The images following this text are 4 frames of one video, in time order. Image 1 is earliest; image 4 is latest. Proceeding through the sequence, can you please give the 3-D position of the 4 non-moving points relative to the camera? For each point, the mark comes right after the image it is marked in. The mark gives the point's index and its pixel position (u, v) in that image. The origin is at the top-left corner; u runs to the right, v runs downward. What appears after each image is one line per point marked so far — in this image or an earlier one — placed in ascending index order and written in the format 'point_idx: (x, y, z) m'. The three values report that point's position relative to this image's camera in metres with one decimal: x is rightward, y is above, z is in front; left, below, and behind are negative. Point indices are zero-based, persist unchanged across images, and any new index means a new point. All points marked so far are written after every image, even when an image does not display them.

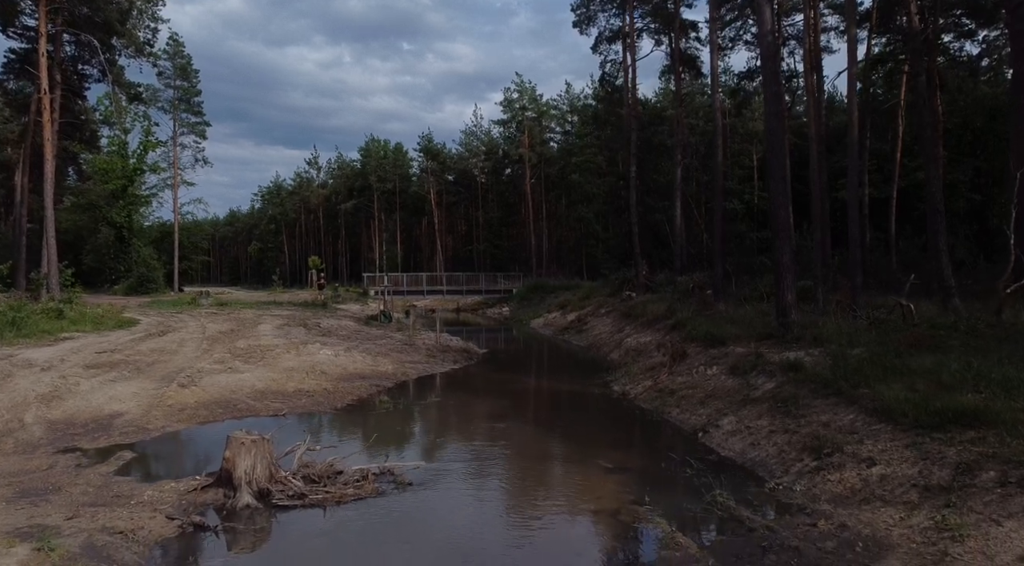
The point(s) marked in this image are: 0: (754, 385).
0: (+4.2, -1.7, +11.9) m
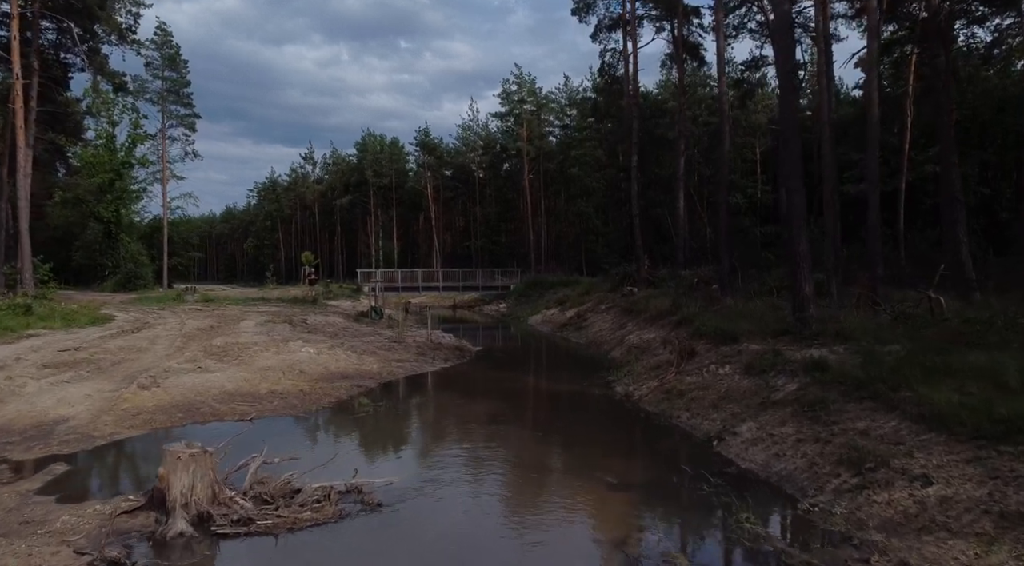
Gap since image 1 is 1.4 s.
0: (+4.0, -1.6, +10.7) m
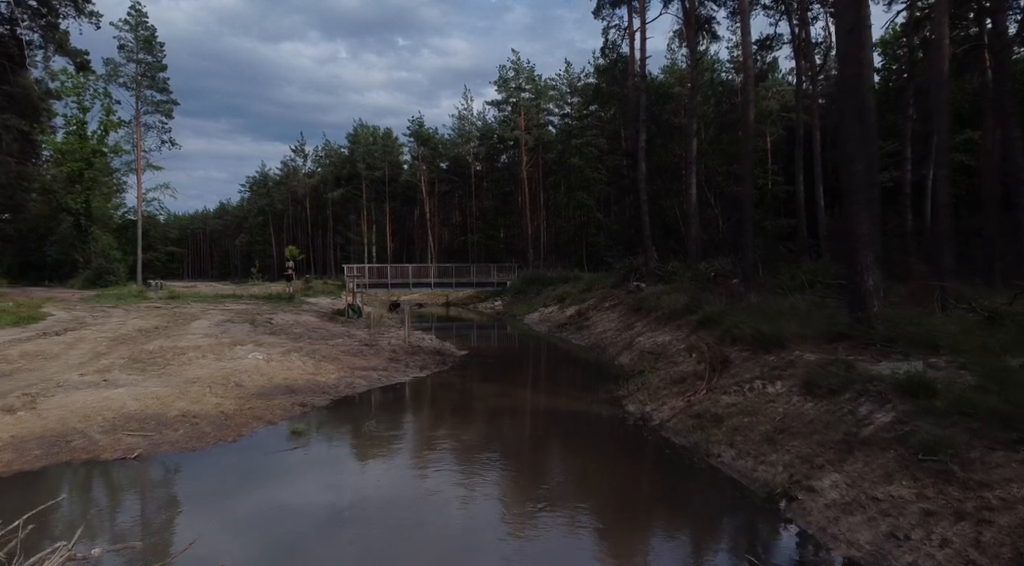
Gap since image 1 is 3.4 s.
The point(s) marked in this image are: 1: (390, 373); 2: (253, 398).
0: (+3.8, -1.4, +7.6) m
1: (-2.8, -2.1, +15.8) m
2: (-4.4, -2.0, +12.1) m
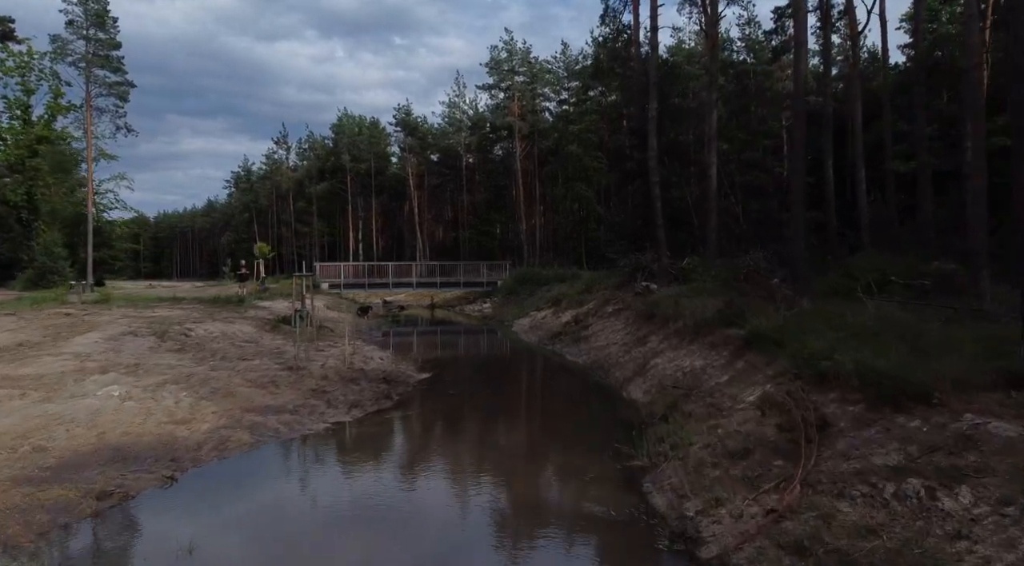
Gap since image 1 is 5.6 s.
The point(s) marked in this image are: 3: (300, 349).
0: (+3.2, -1.5, +2.9) m
1: (-3.3, -2.1, +11.1) m
2: (-5.0, -2.0, +7.4) m
3: (-5.3, -1.6, +17.1) m
